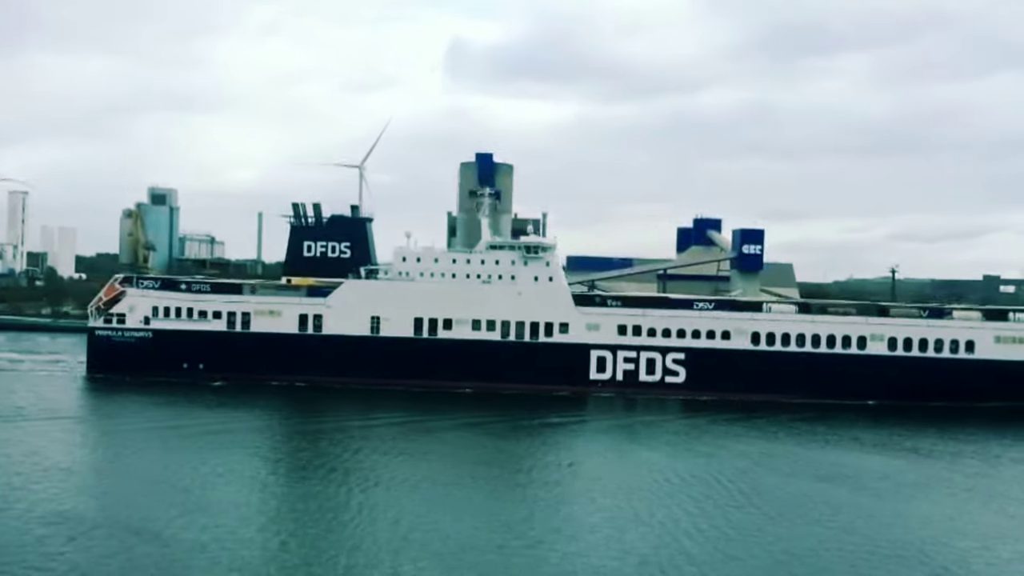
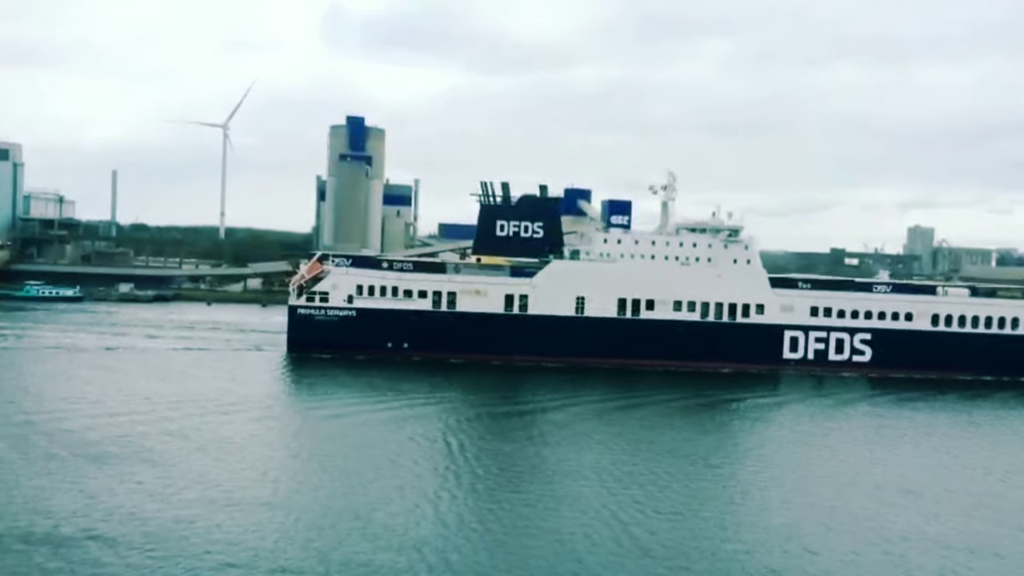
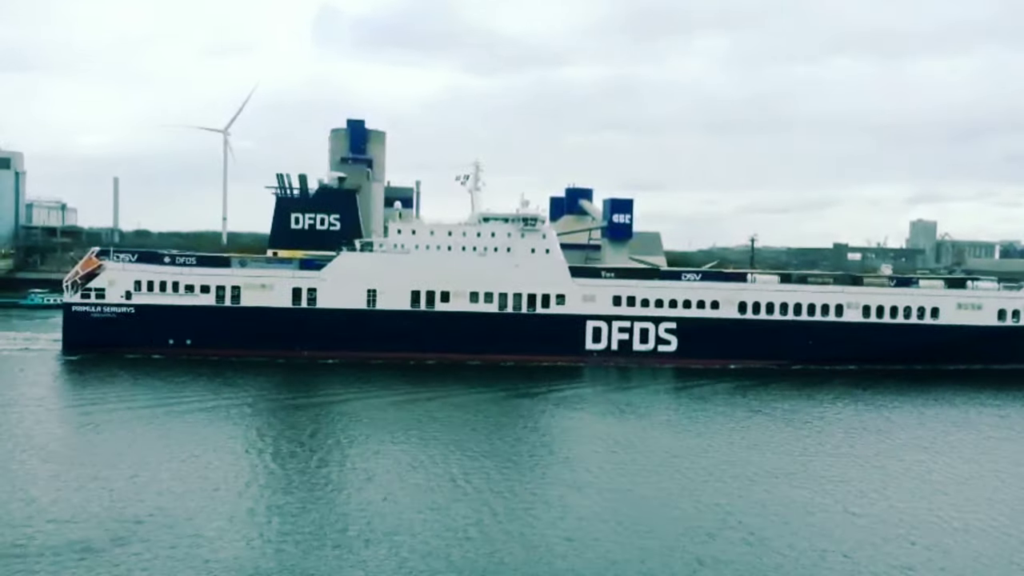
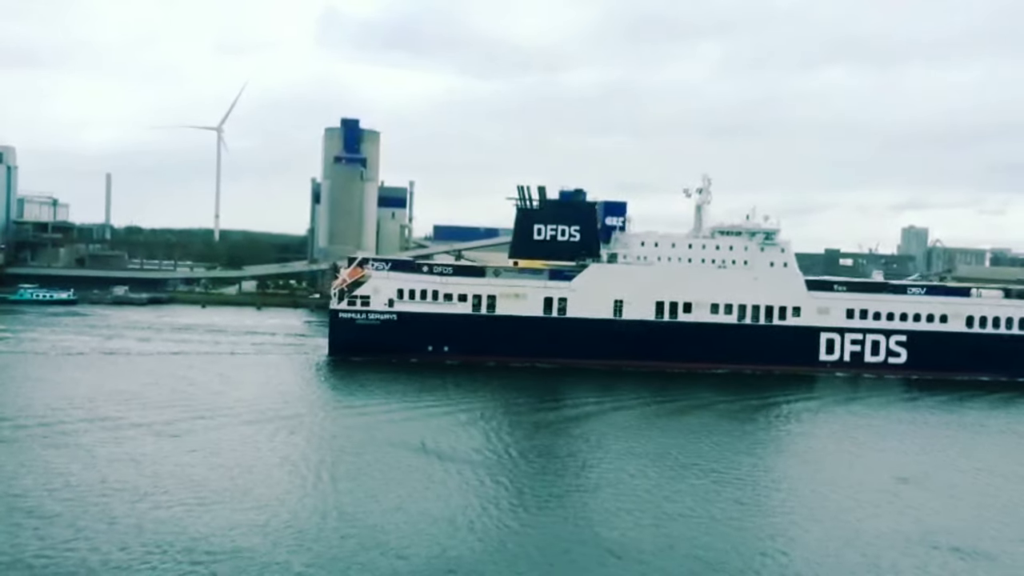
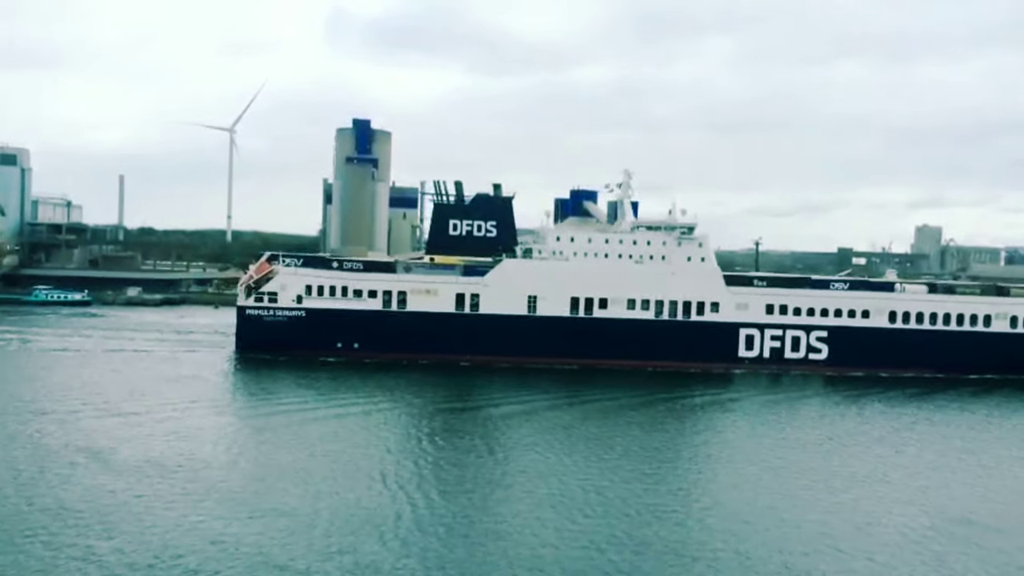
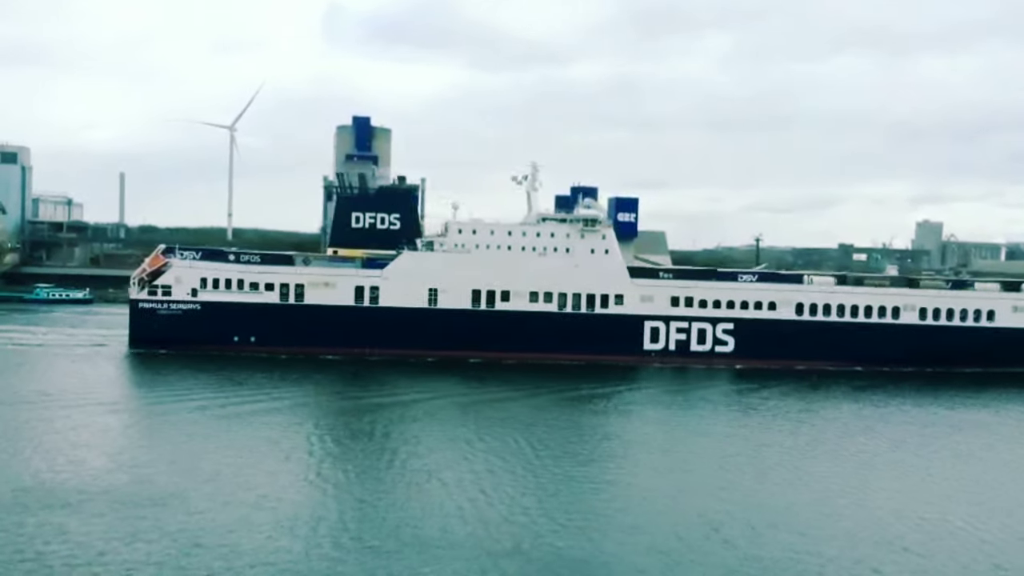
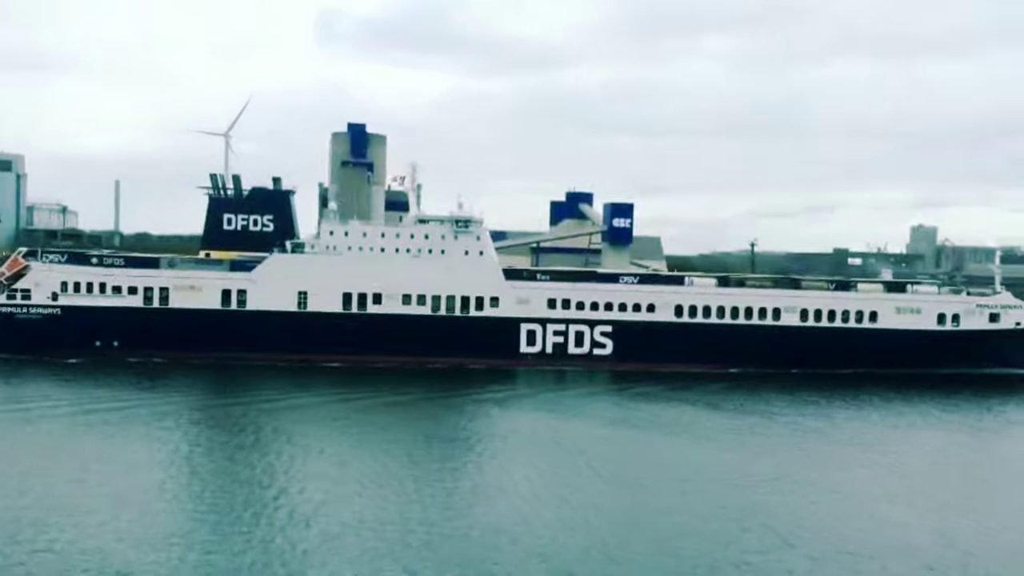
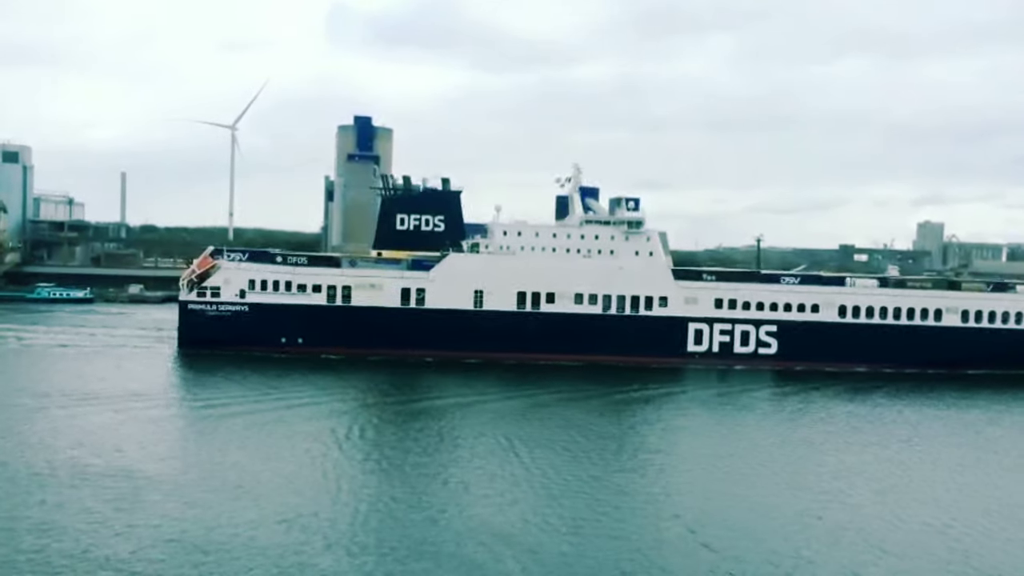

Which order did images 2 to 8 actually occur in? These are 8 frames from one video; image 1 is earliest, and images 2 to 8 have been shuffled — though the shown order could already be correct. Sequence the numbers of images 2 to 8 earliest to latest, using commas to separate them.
7, 3, 6, 8, 5, 2, 4
